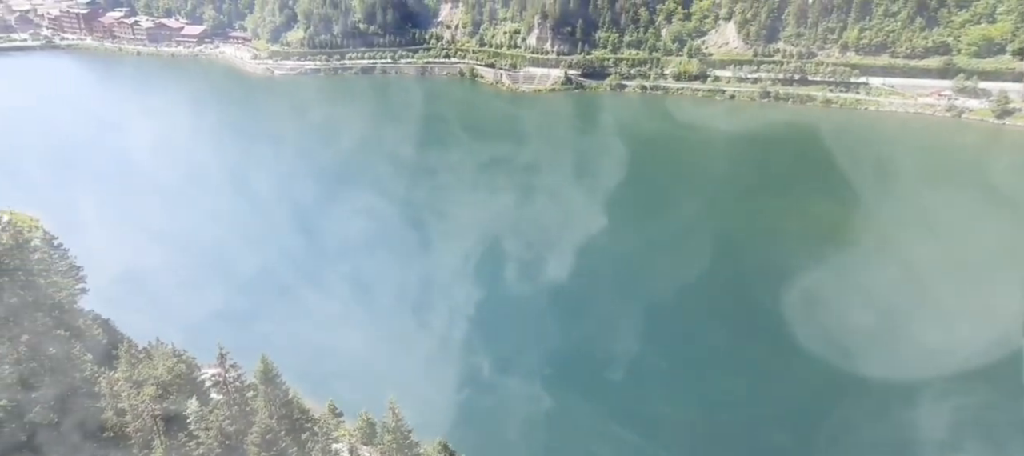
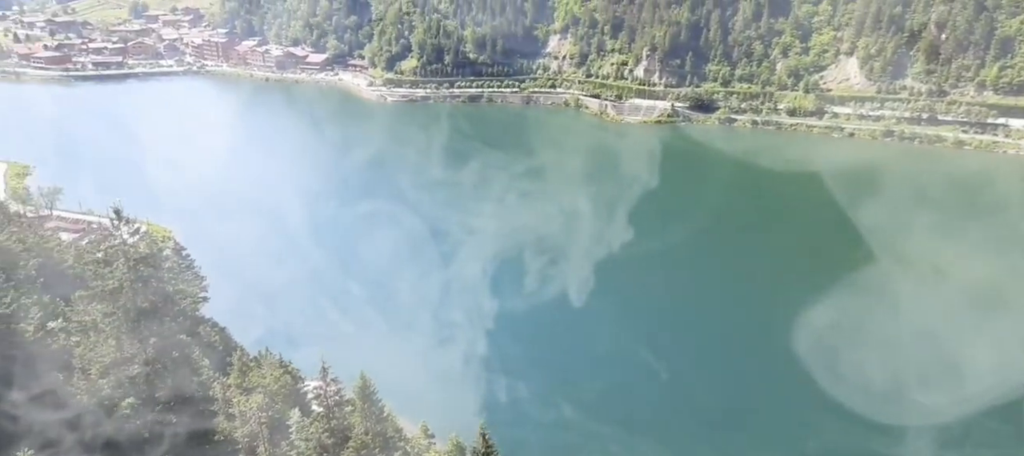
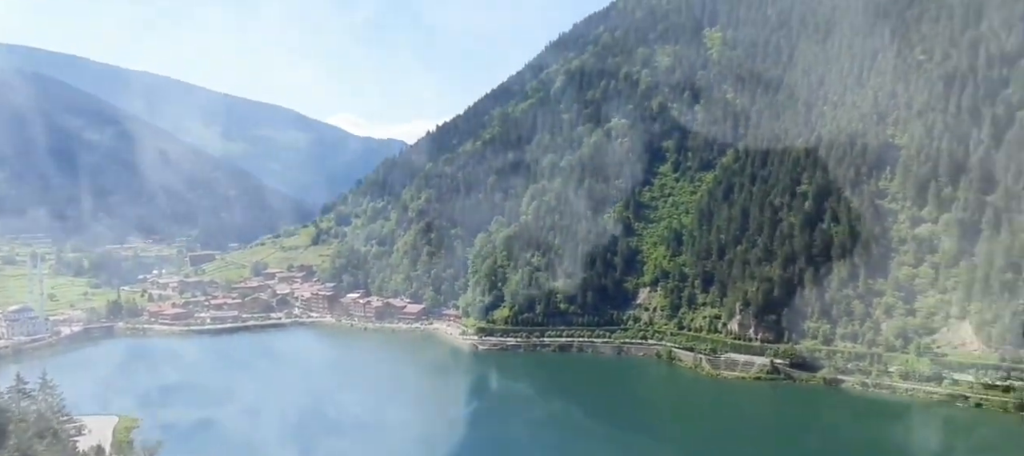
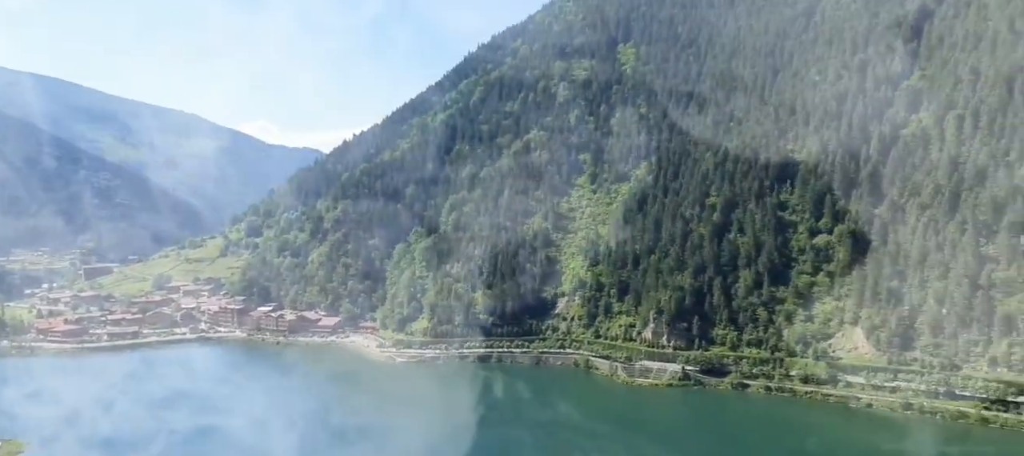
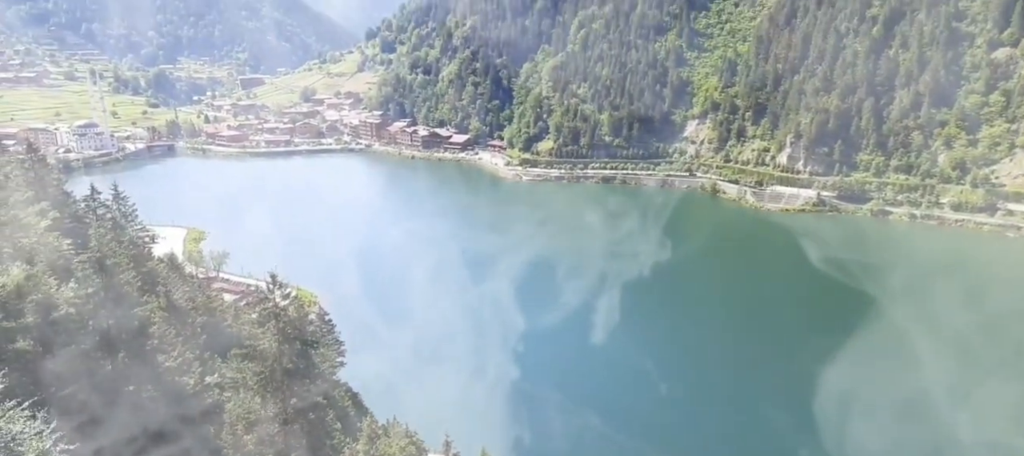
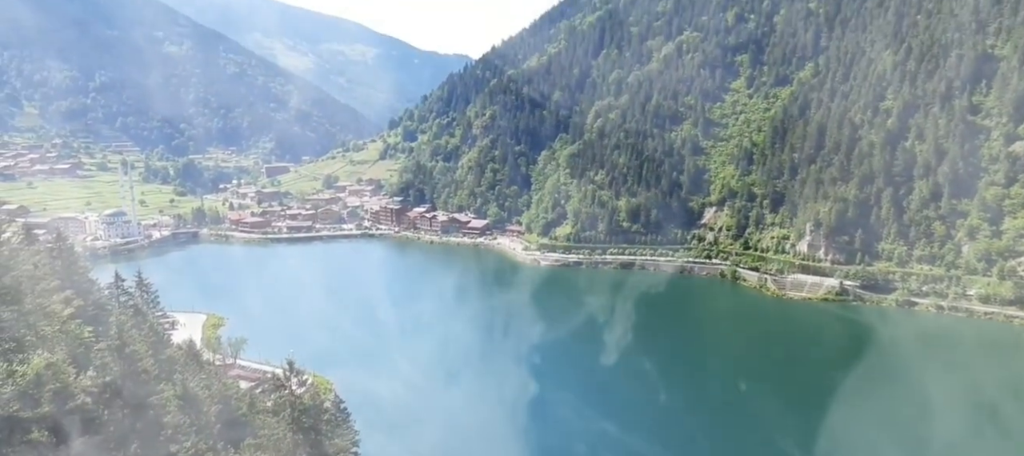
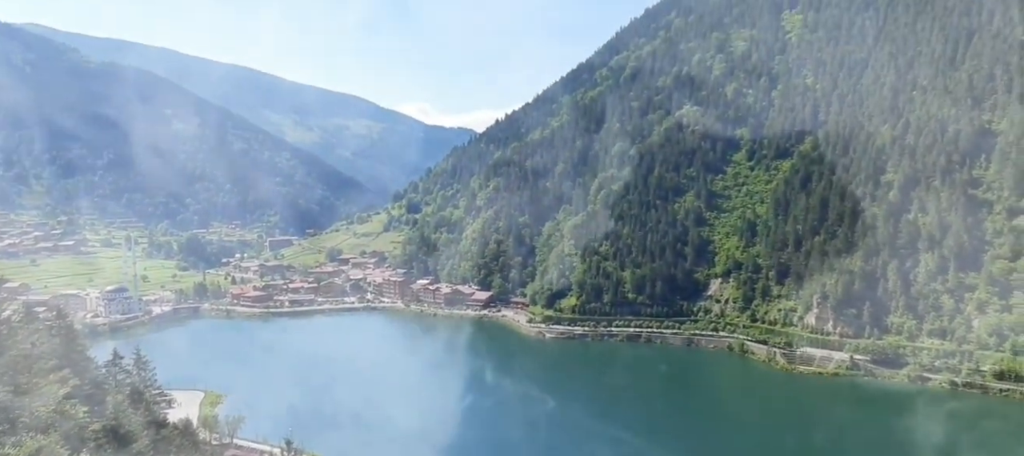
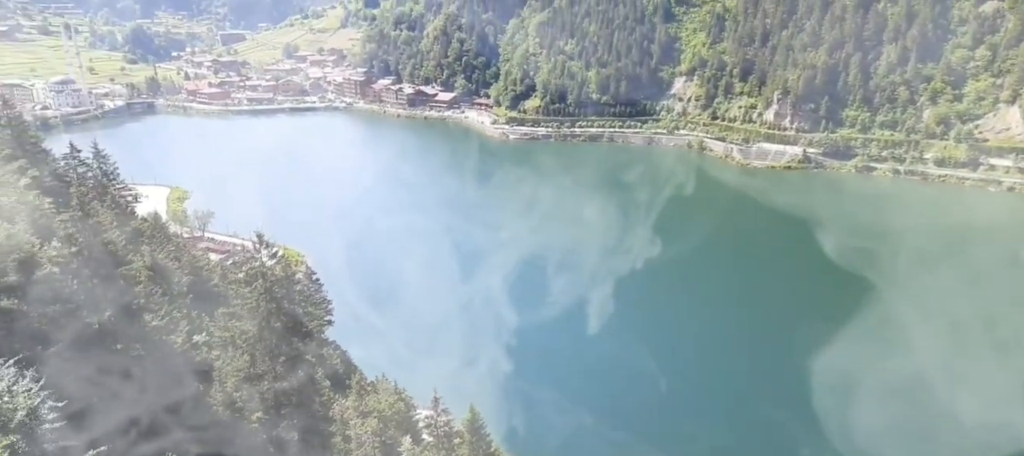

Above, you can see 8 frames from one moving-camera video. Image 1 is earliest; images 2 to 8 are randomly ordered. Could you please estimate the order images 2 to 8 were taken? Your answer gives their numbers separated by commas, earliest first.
2, 8, 5, 6, 7, 3, 4
